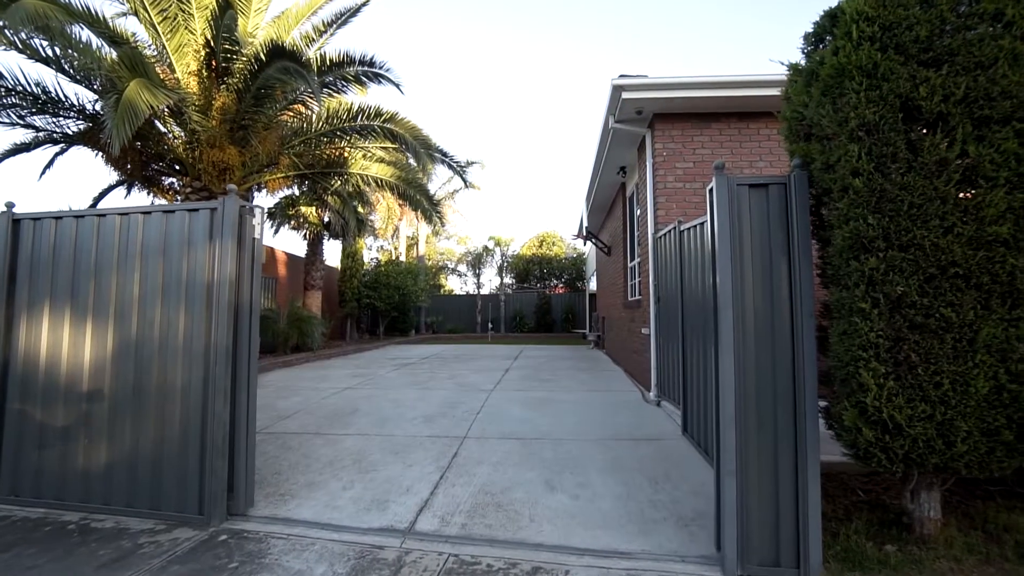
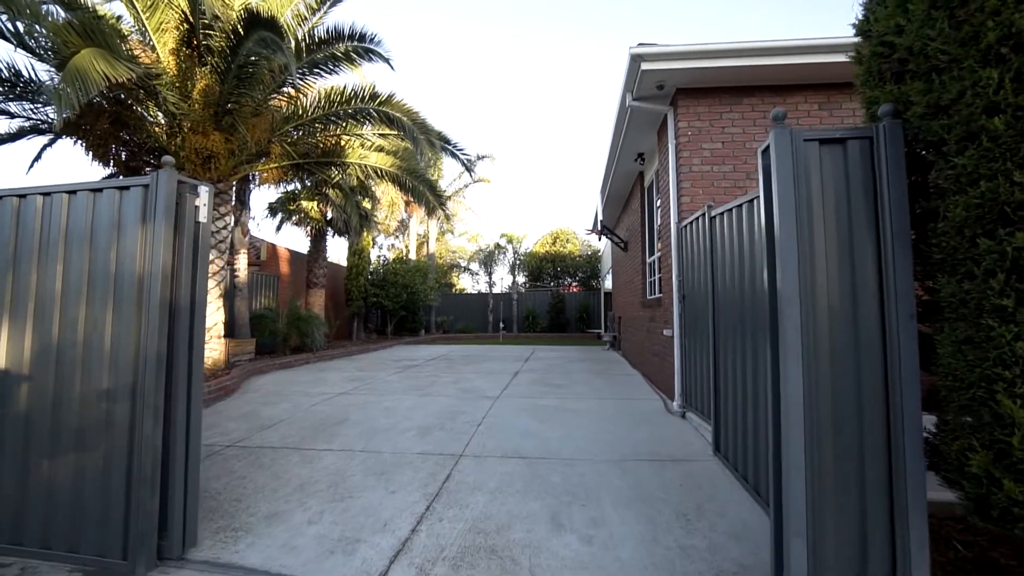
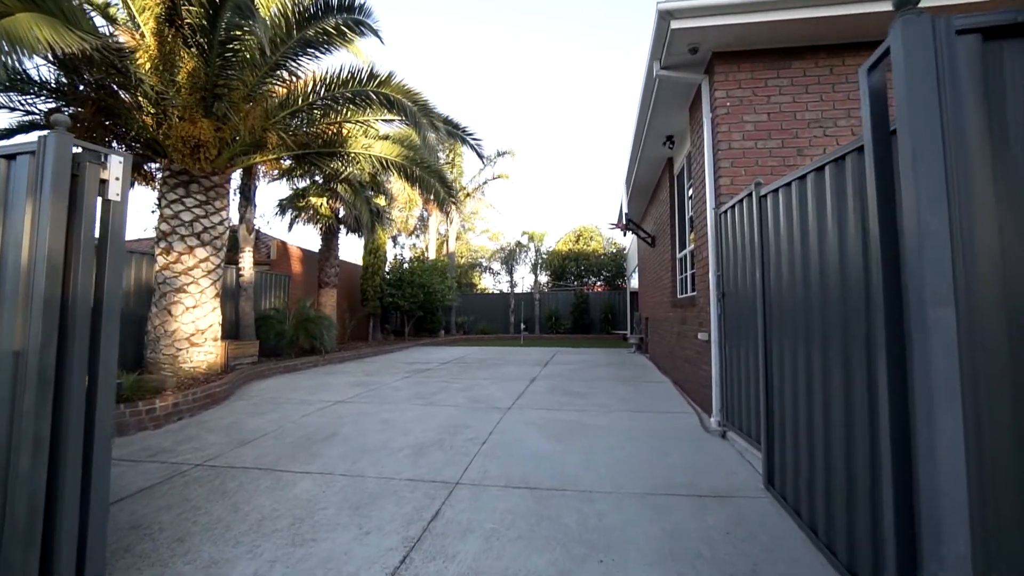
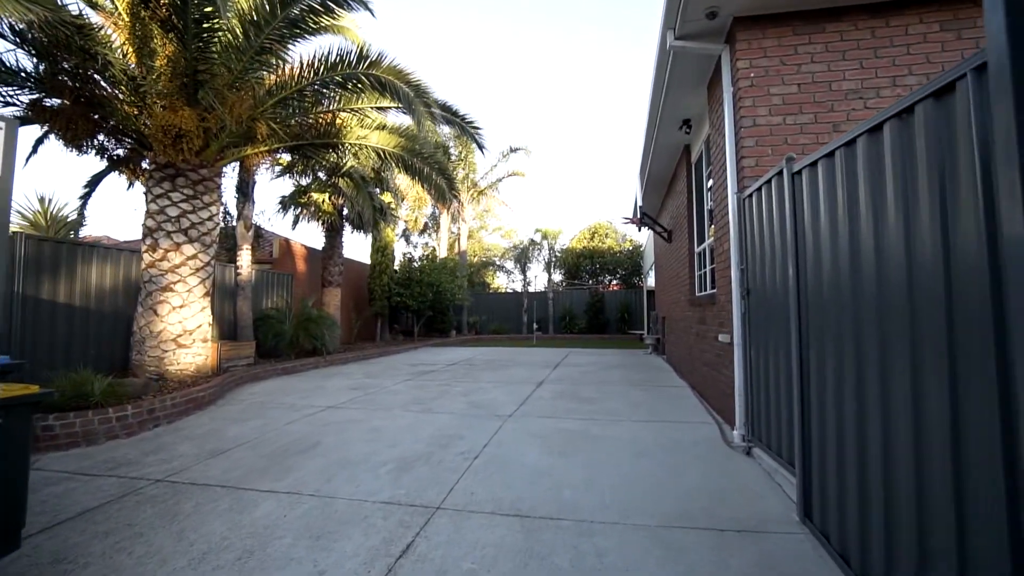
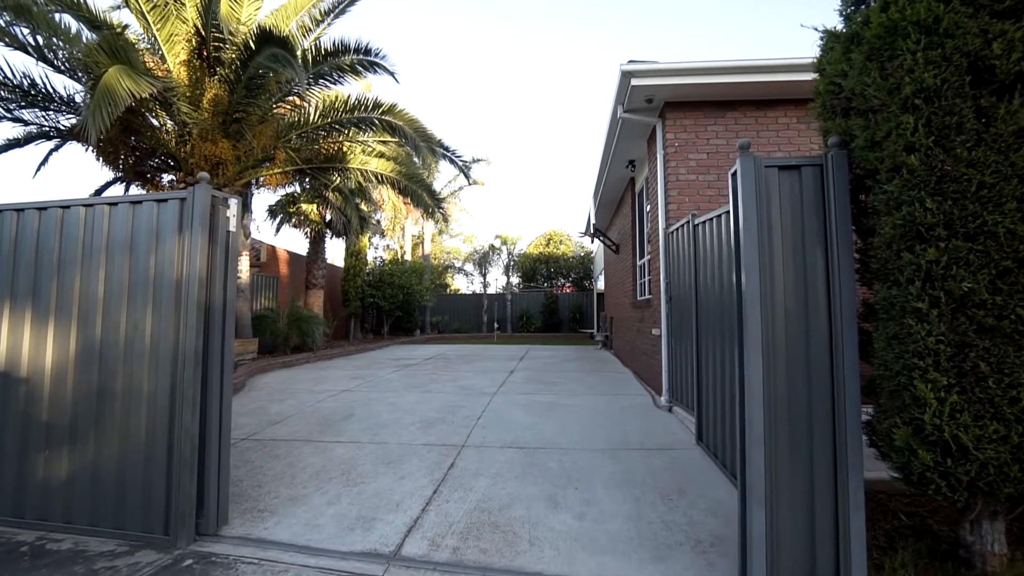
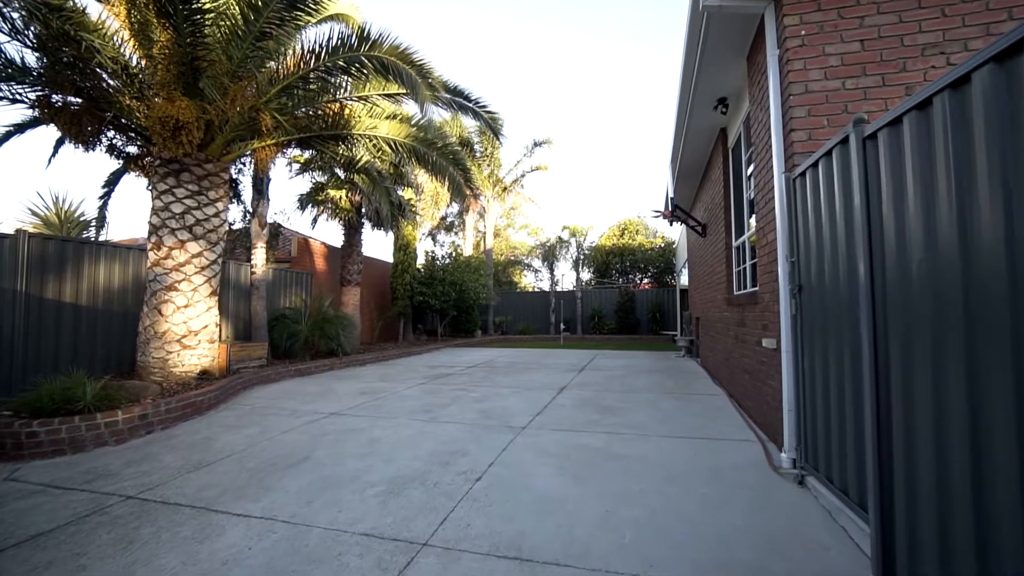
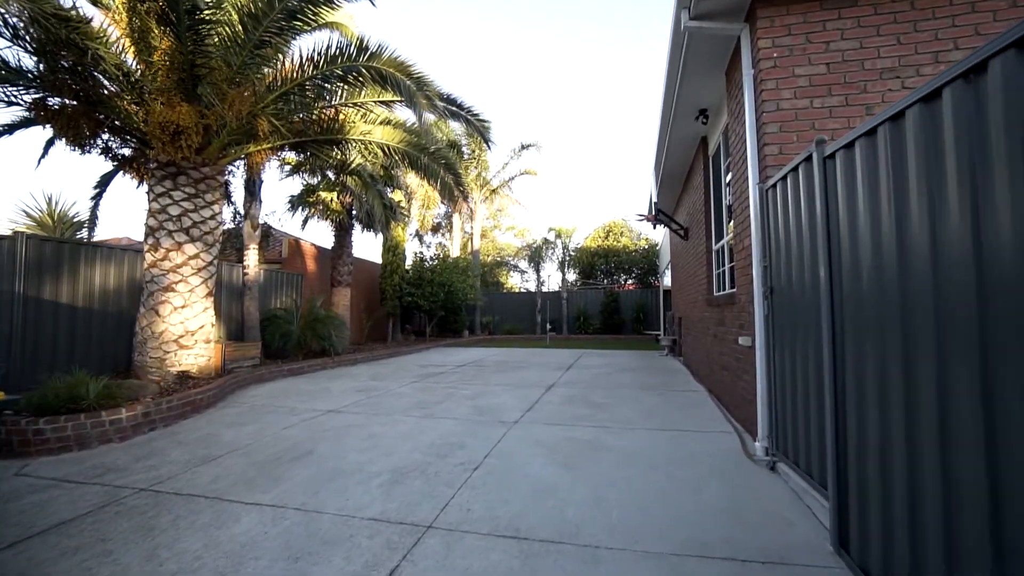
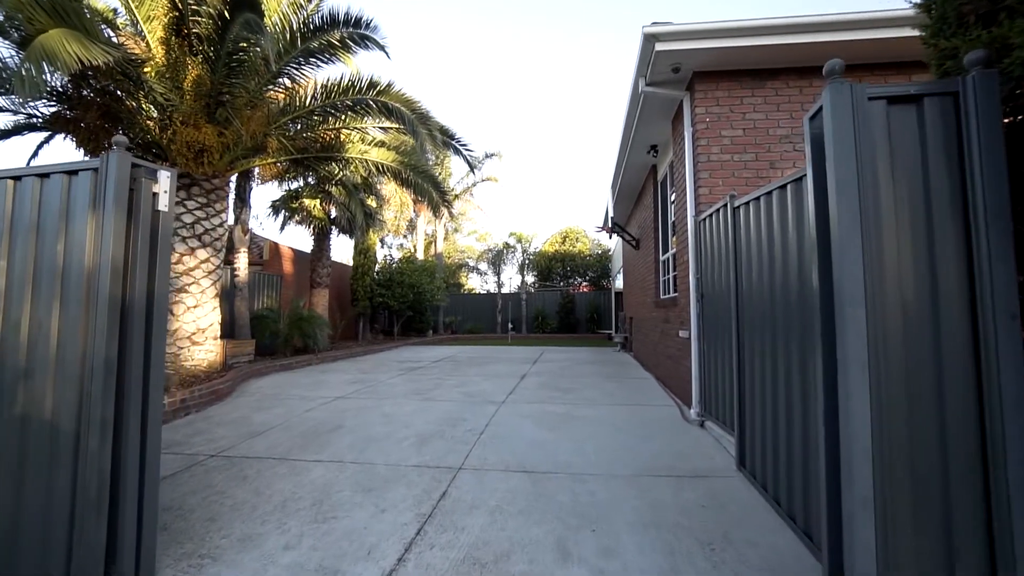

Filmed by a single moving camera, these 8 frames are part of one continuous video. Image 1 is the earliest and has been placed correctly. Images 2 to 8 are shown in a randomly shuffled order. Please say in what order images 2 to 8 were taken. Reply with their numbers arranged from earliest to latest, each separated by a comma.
5, 2, 8, 3, 4, 7, 6
